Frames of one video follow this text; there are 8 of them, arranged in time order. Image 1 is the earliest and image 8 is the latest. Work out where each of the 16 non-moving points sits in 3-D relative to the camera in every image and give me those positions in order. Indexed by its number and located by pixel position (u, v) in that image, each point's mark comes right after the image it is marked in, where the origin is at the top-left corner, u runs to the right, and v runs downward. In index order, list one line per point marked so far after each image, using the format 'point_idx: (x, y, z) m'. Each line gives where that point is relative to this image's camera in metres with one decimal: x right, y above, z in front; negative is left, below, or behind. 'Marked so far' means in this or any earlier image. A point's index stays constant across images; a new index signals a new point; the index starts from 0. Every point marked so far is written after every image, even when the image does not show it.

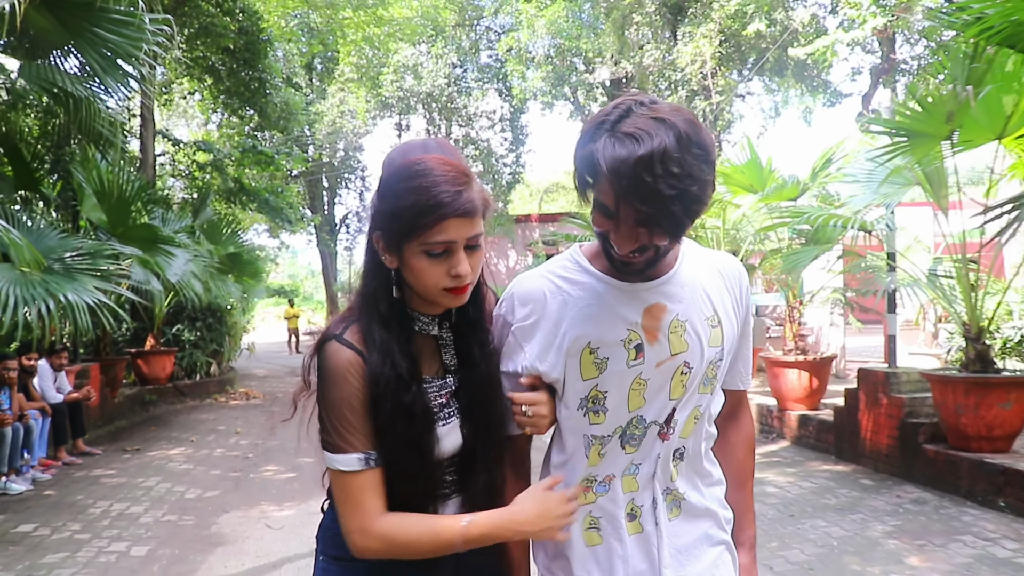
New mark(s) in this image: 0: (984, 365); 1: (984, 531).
0: (+2.3, -0.4, +5.4) m
1: (+1.9, -1.0, +4.5) m
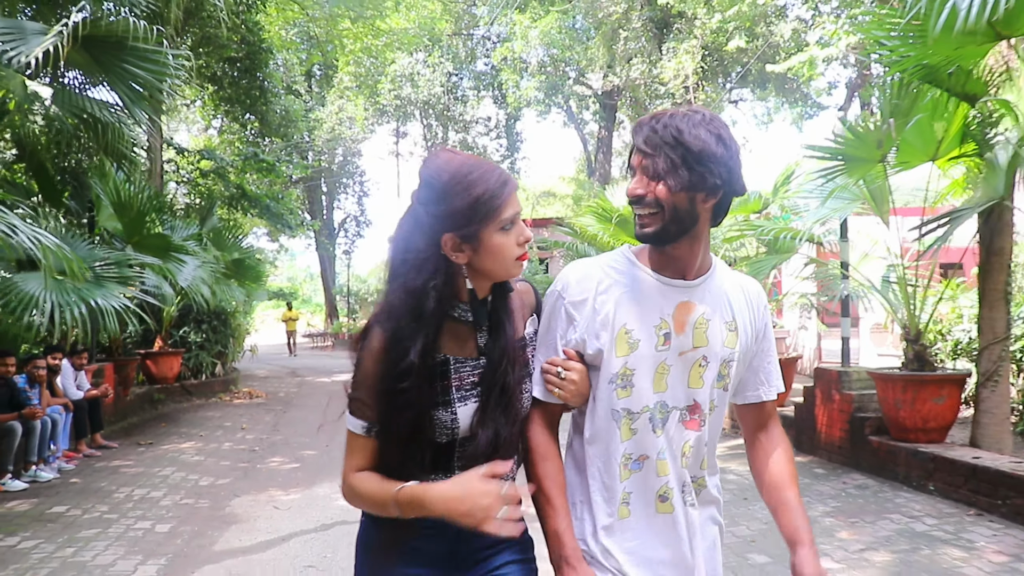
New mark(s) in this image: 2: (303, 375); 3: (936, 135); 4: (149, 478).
0: (+2.2, -0.4, +5.9) m
1: (+1.8, -1.0, +5.0) m
2: (-3.1, -1.3, +16.2) m
3: (+2.1, +0.8, +5.4) m
4: (-2.2, -1.1, +6.5) m
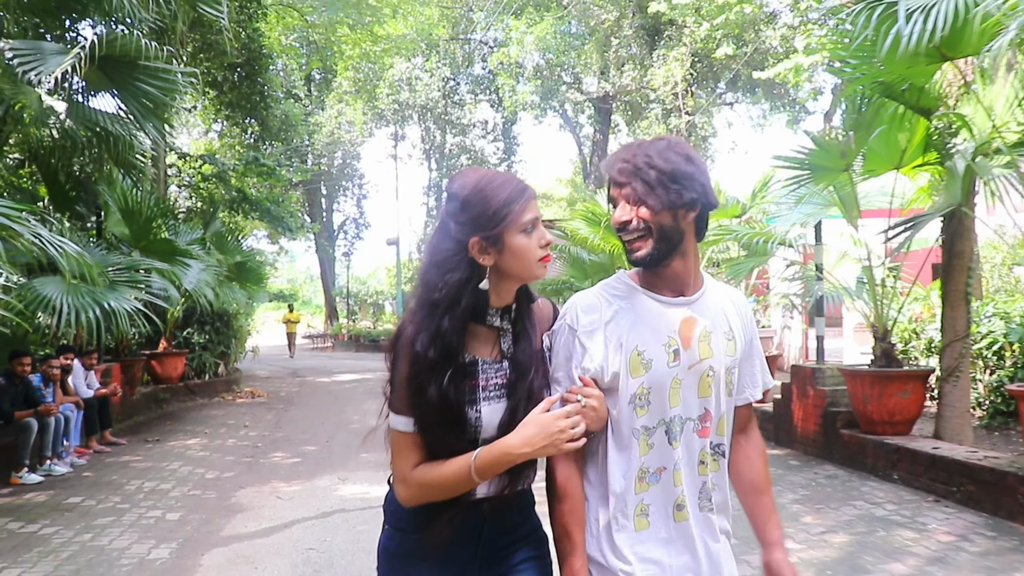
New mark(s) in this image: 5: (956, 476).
0: (+2.2, -0.4, +6.3) m
1: (+1.8, -1.0, +5.4) m
2: (-3.2, -1.3, +16.5) m
3: (+2.0, +0.8, +5.7) m
4: (-2.2, -1.2, +6.9) m
5: (+2.1, -0.9, +5.2) m
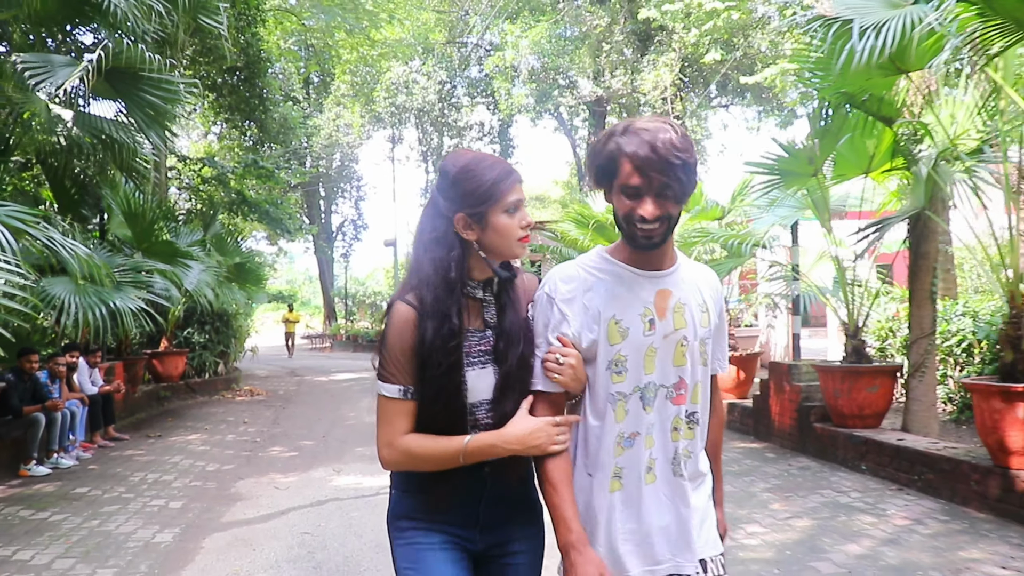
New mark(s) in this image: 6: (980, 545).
0: (+2.1, -0.4, +6.6) m
1: (+1.7, -1.0, +5.7) m
2: (-3.2, -1.3, +16.8) m
3: (+2.0, +0.8, +6.0) m
4: (-2.3, -1.2, +7.2) m
5: (+2.0, -0.9, +5.5) m
6: (+1.8, -1.0, +4.3) m
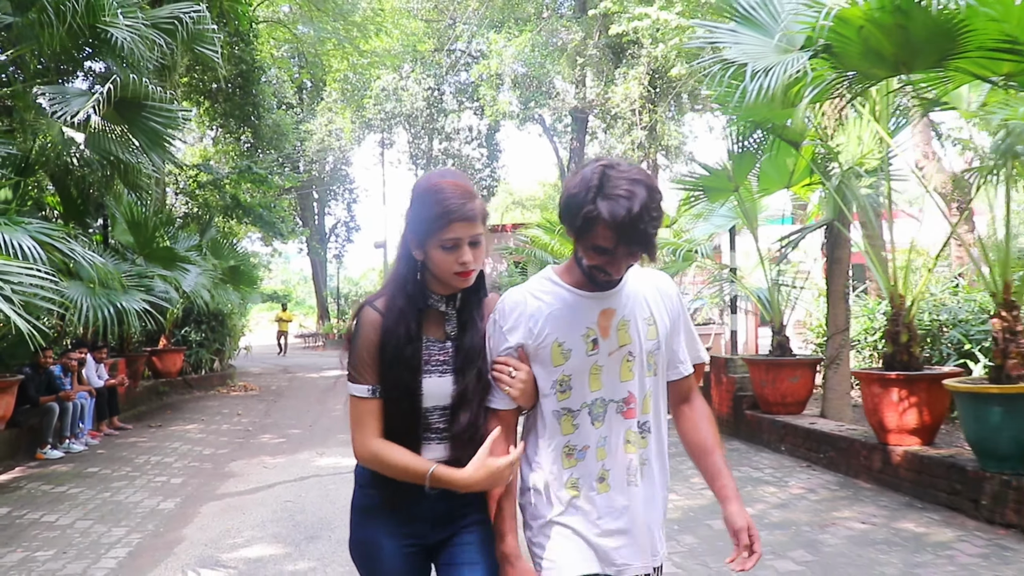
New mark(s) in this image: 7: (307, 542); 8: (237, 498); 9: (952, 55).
0: (+1.8, -0.4, +7.4) m
1: (+1.5, -1.0, +6.5) m
2: (-3.5, -1.3, +17.6) m
3: (+1.7, +0.7, +6.8) m
4: (-2.6, -1.2, +8.0) m
5: (+1.8, -0.9, +6.3) m
6: (+1.6, -1.0, +5.1) m
7: (-0.9, -1.1, +4.5) m
8: (-1.5, -1.1, +5.8) m
9: (+1.7, +0.9, +4.2) m
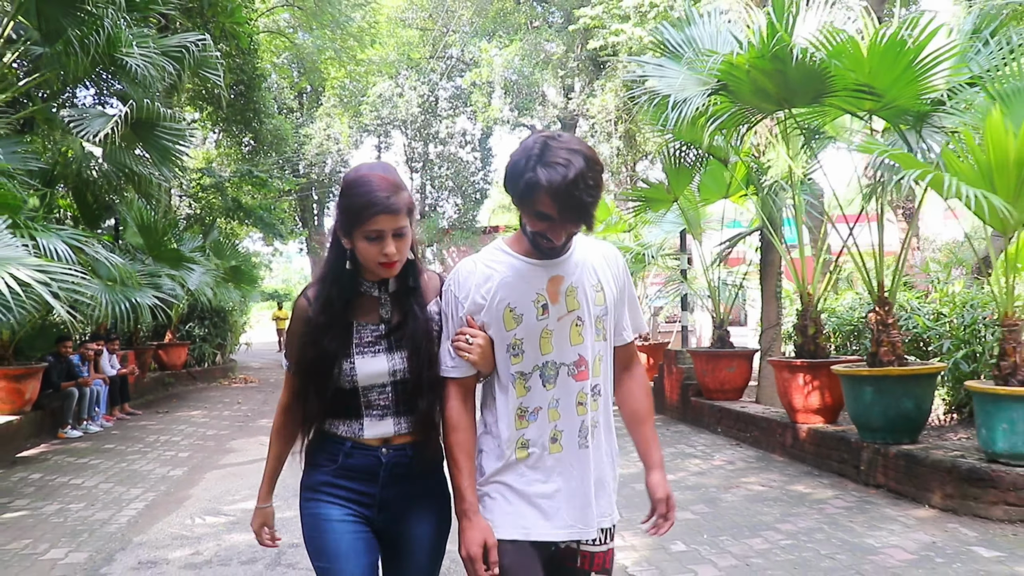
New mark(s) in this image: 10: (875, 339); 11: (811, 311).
0: (+1.6, -0.4, +8.3) m
1: (+1.2, -1.0, +7.4) m
2: (-3.7, -1.3, +18.5) m
3: (+1.5, +0.7, +7.7) m
4: (-2.8, -1.2, +8.9) m
5: (+1.6, -0.9, +7.2) m
6: (+1.4, -1.0, +6.0) m
7: (-1.1, -1.0, +5.4) m
8: (-1.7, -1.1, +6.7) m
9: (+1.5, +0.9, +5.1) m
10: (+1.8, -0.3, +5.5) m
11: (+1.8, -0.1, +6.5) m
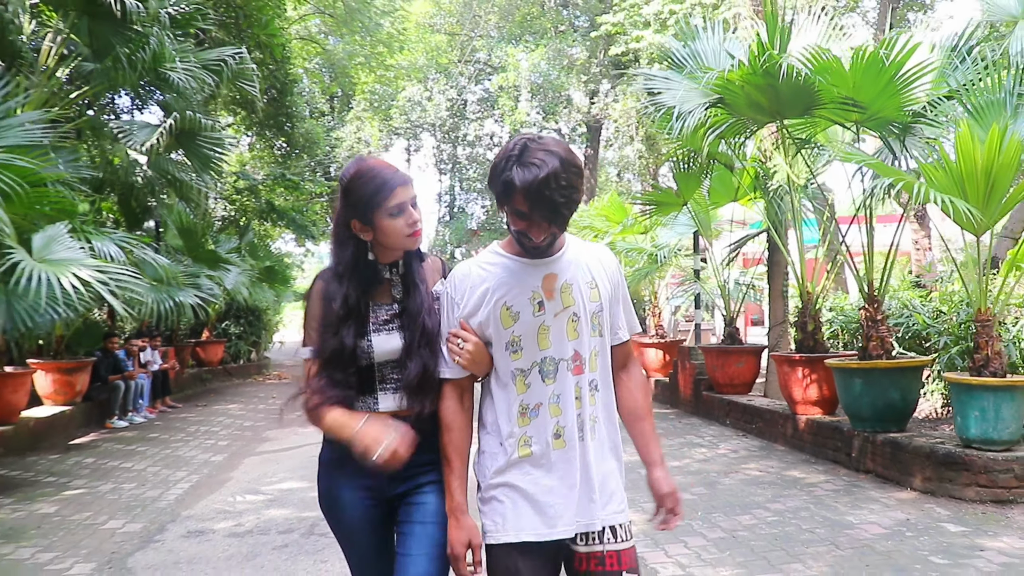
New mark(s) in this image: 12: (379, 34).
0: (+1.8, -0.4, +8.7) m
1: (+1.4, -1.0, +7.8) m
2: (-3.3, -1.3, +19.1) m
3: (+1.6, +0.8, +8.1) m
4: (-2.6, -1.2, +9.4) m
5: (+1.7, -0.9, +7.6) m
6: (+1.4, -1.0, +6.4) m
7: (-1.0, -1.0, +5.9) m
8: (-1.6, -1.1, +7.2) m
9: (+1.5, +0.9, +5.5) m
10: (+1.9, -0.2, +5.9) m
11: (+1.9, -0.1, +6.9) m
12: (-2.4, +4.5, +19.5) m
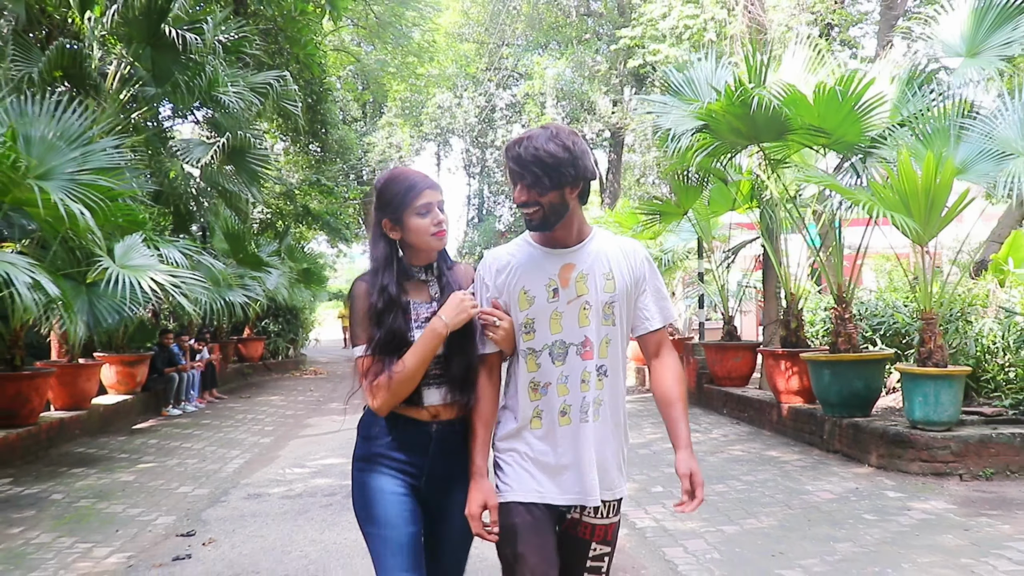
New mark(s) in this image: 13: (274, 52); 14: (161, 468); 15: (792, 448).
0: (+1.9, -0.4, +9.5) m
1: (+1.5, -1.0, +8.6) m
2: (-2.9, -1.3, +20.0) m
3: (+1.8, +0.7, +8.9) m
4: (-2.4, -1.2, +10.3) m
5: (+1.8, -0.9, +8.4) m
6: (+1.5, -1.0, +7.2) m
7: (-0.9, -1.1, +6.8) m
8: (-1.5, -1.1, +8.1) m
9: (+1.6, +0.9, +6.3) m
10: (+2.0, -0.3, +6.7) m
11: (+2.0, -0.1, +7.7) m
12: (-1.9, +4.5, +20.4) m
13: (-2.7, +2.6, +12.2) m
14: (-2.1, -1.1, +6.4) m
15: (+1.8, -1.0, +6.9) m
